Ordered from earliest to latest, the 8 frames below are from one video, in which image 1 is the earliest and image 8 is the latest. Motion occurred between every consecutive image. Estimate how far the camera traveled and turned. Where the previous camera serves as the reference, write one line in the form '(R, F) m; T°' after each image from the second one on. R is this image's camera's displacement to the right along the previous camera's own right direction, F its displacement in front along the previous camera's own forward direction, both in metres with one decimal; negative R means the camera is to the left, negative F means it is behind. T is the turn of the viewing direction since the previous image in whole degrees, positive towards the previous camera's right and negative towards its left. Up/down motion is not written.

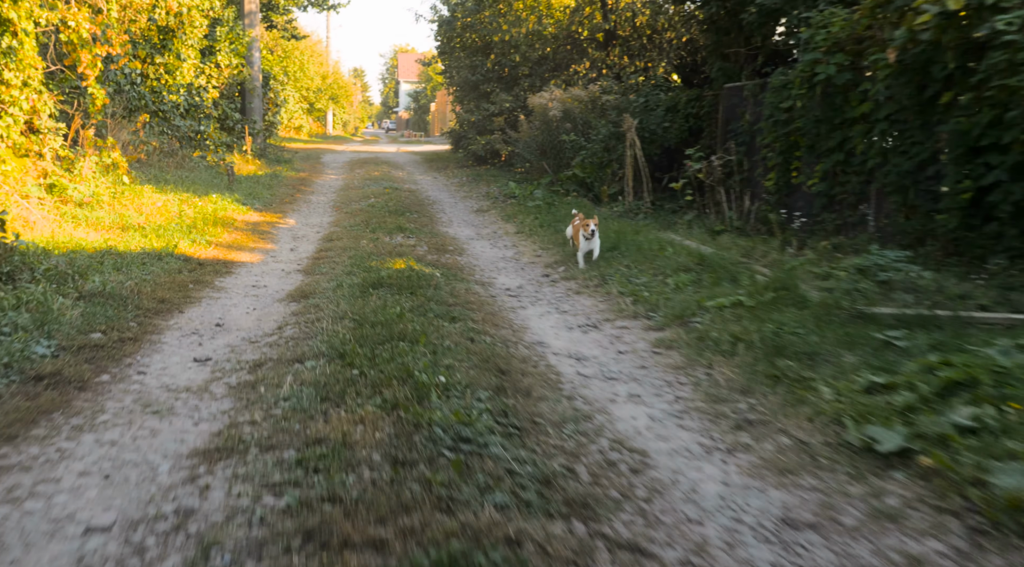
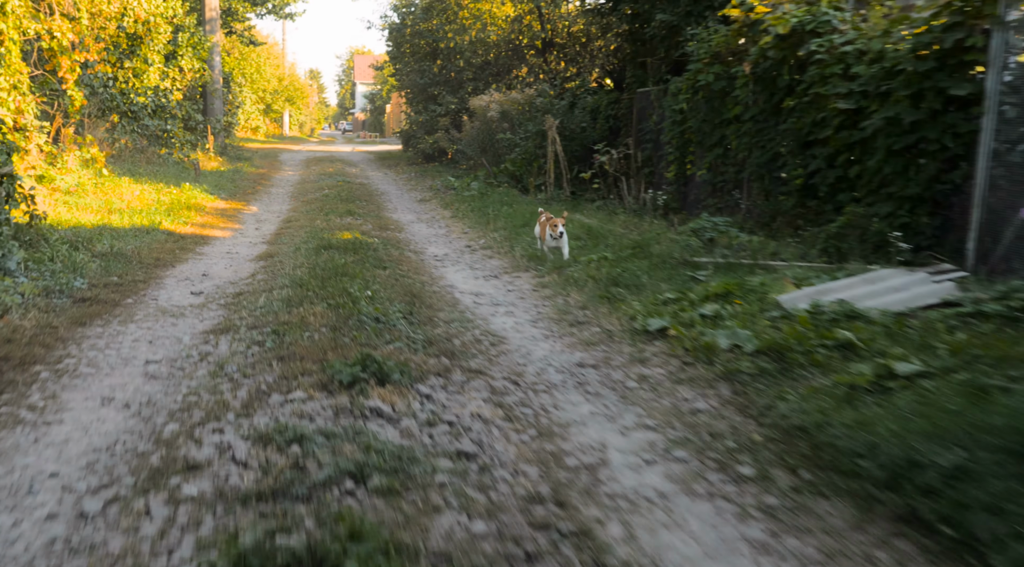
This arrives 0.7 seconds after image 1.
(+0.4, -2.1) m; +3°
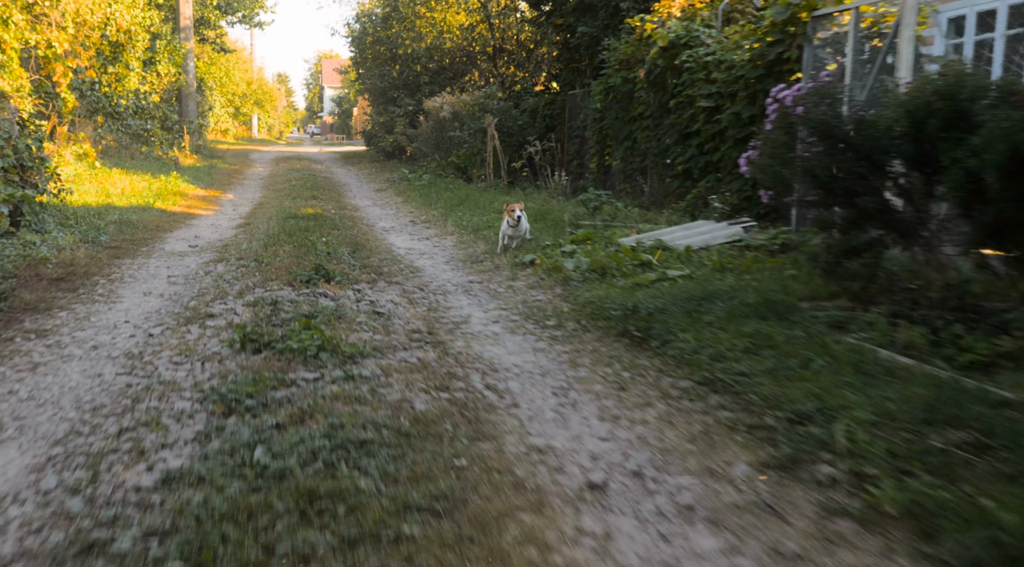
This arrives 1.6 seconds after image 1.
(+0.6, -2.4) m; +2°
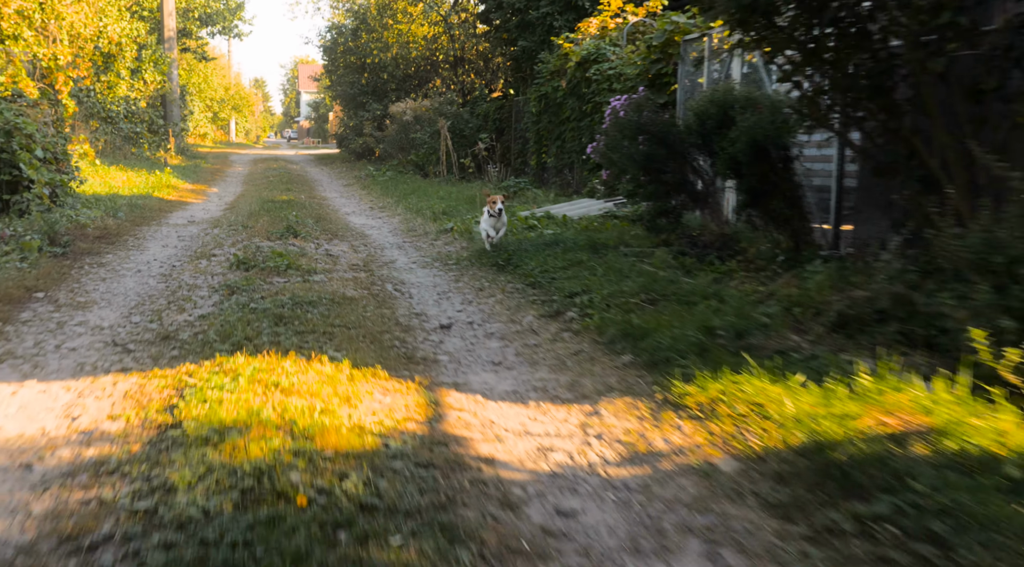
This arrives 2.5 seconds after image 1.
(+0.7, -2.7) m; +1°
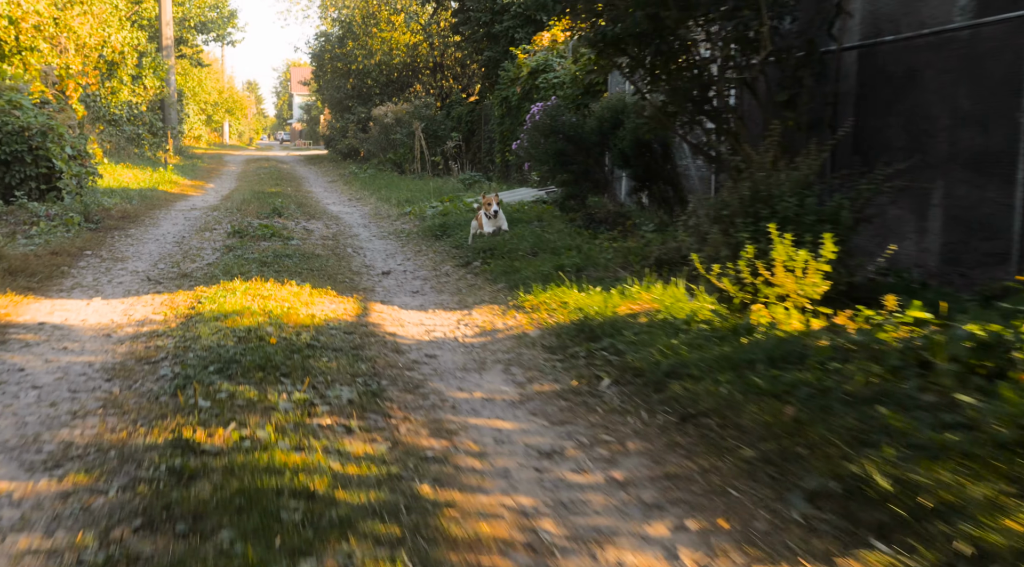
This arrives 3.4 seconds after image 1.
(+0.8, -2.4) m; 0°
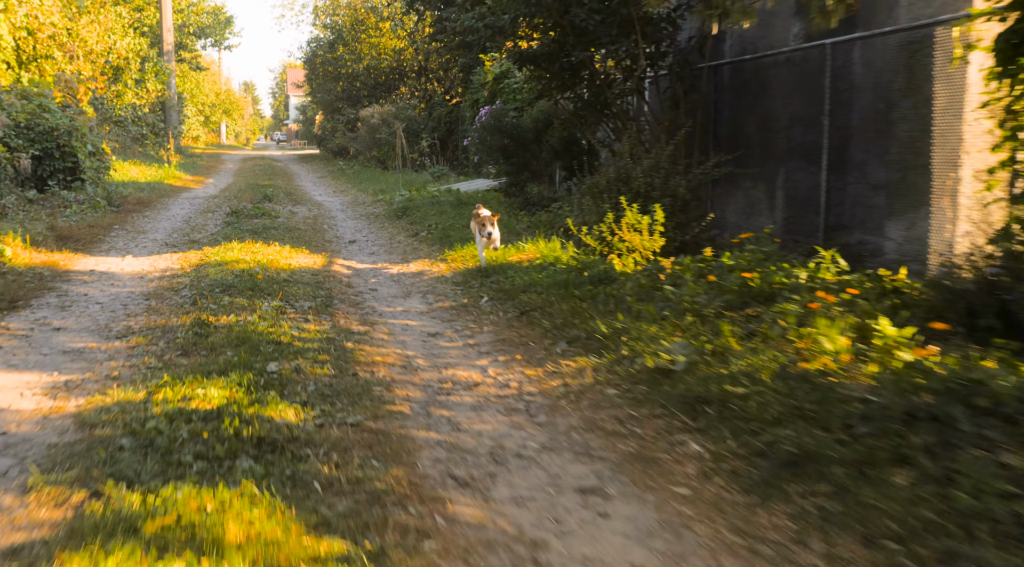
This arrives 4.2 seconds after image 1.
(+0.8, -2.3) m; 0°
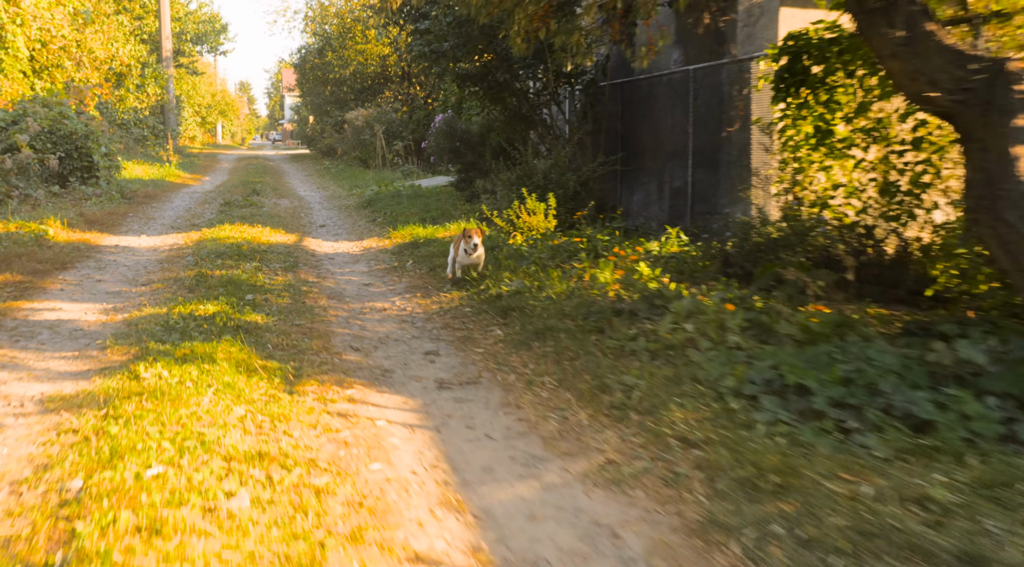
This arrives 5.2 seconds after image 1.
(+0.9, -2.6) m; 0°
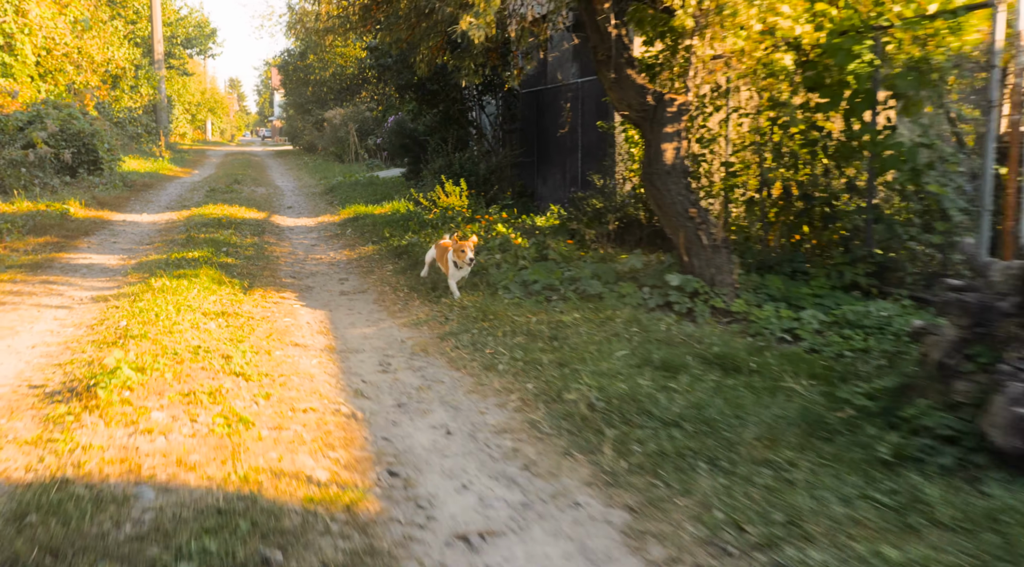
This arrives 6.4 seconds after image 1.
(+1.2, -3.2) m; +1°
